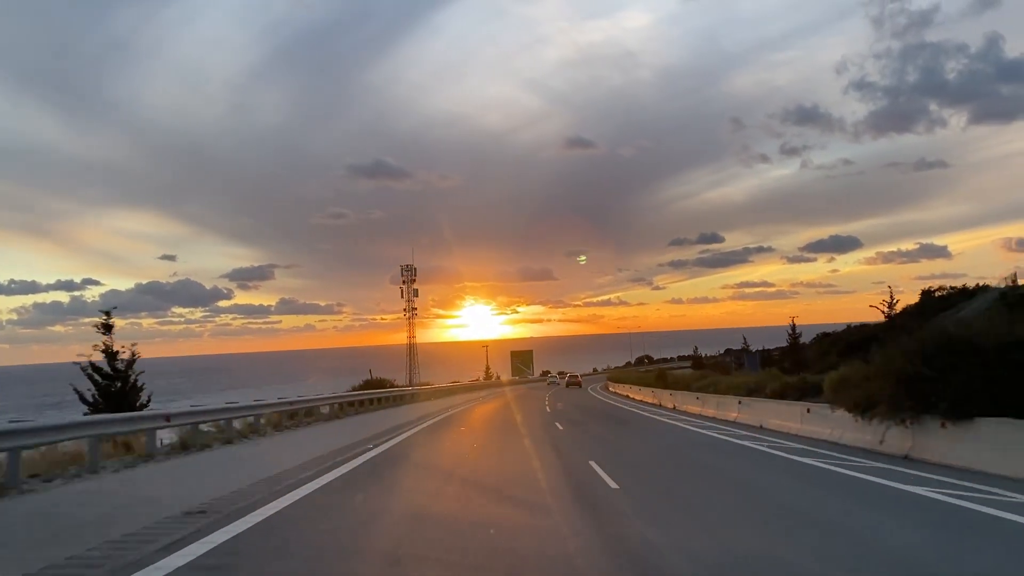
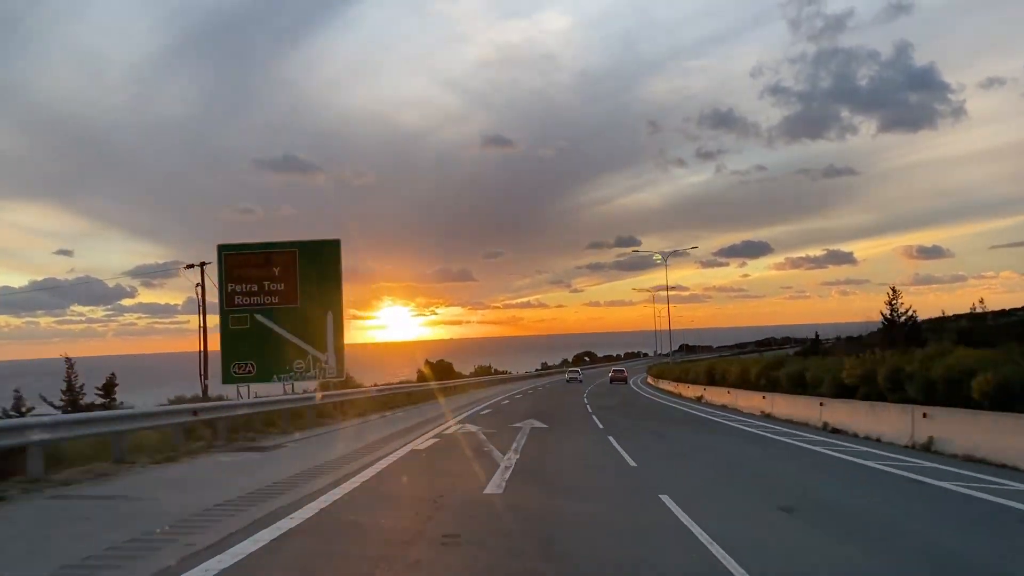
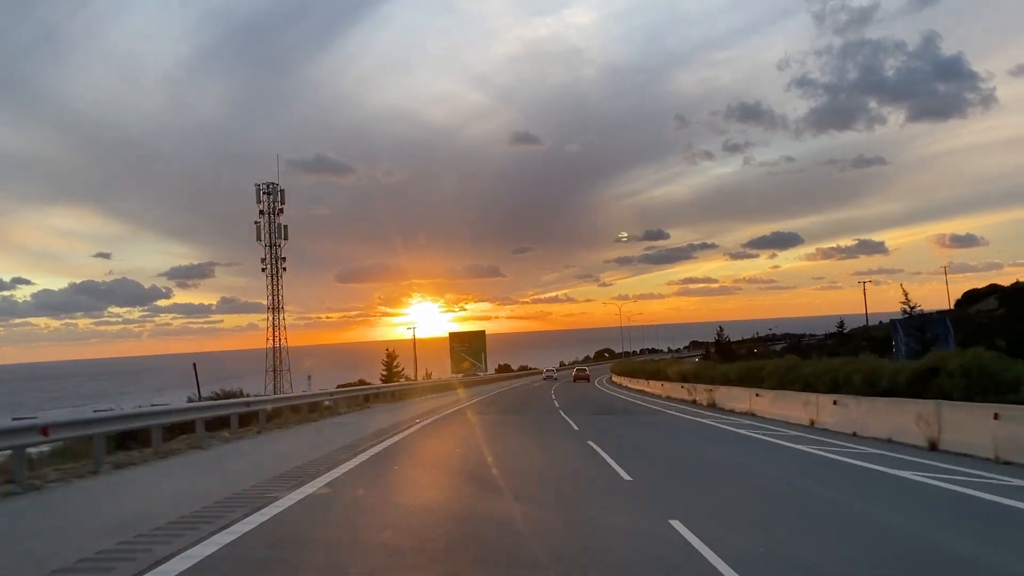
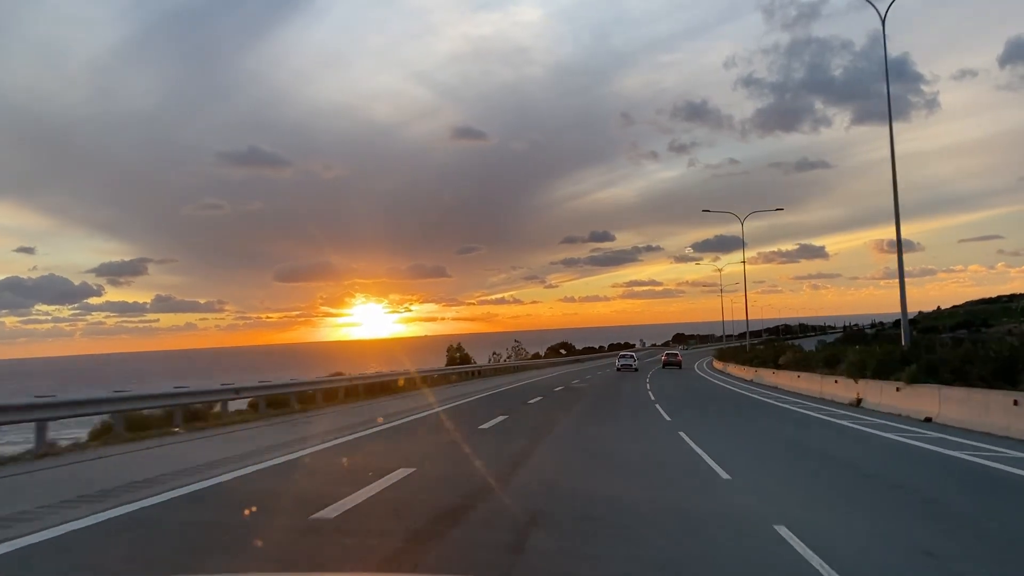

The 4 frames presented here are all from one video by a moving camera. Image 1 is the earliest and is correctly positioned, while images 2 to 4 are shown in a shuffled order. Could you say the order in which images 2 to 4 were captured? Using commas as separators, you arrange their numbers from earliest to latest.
3, 2, 4
